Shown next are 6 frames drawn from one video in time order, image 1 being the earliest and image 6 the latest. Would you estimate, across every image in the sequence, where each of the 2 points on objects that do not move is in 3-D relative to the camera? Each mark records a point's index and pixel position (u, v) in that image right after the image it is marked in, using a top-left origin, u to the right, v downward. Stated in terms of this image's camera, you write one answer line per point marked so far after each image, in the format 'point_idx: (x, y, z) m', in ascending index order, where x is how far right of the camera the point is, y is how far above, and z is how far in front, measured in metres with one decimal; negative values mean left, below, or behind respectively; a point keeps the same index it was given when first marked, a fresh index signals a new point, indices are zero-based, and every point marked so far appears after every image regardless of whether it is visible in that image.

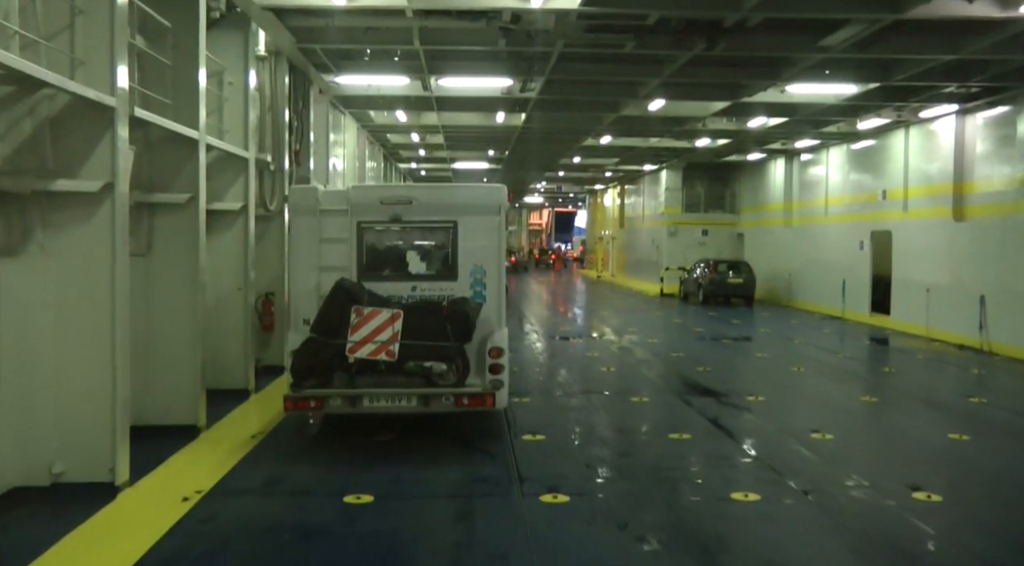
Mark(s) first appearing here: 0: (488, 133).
0: (-0.6, +3.7, +17.9) m
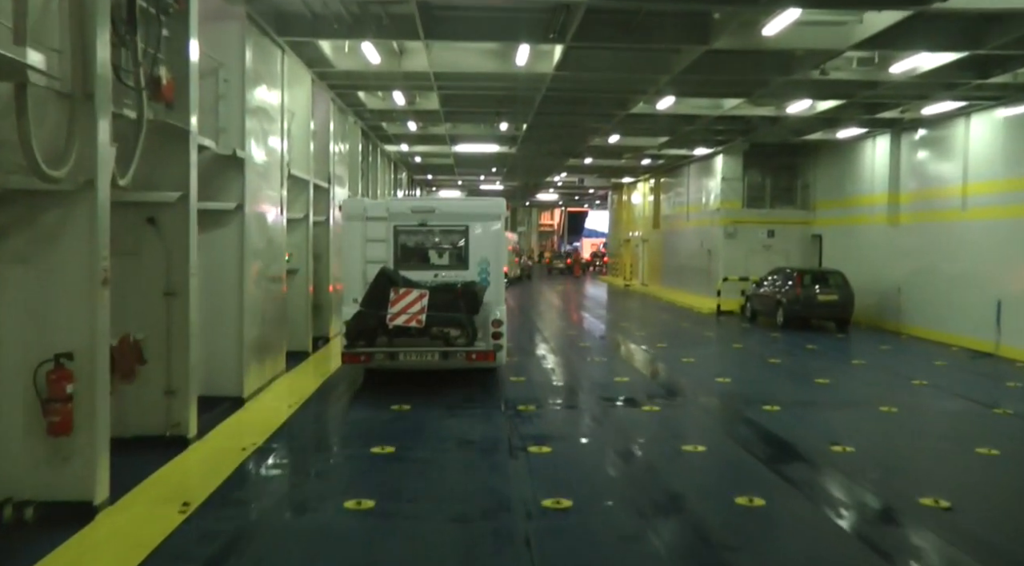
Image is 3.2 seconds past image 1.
0: (-0.2, +3.3, +12.5) m
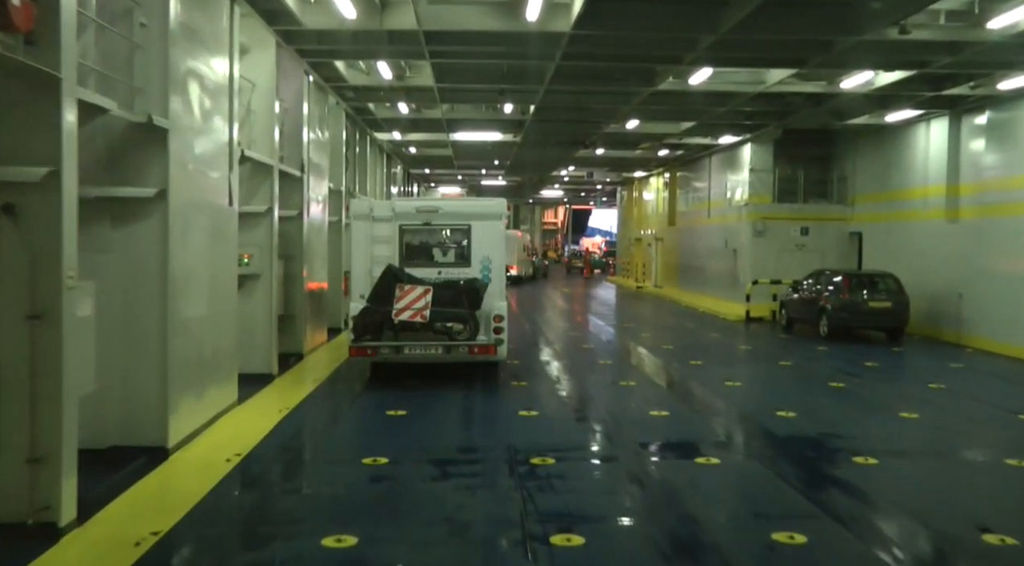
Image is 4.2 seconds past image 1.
0: (-0.1, +3.2, +10.5) m
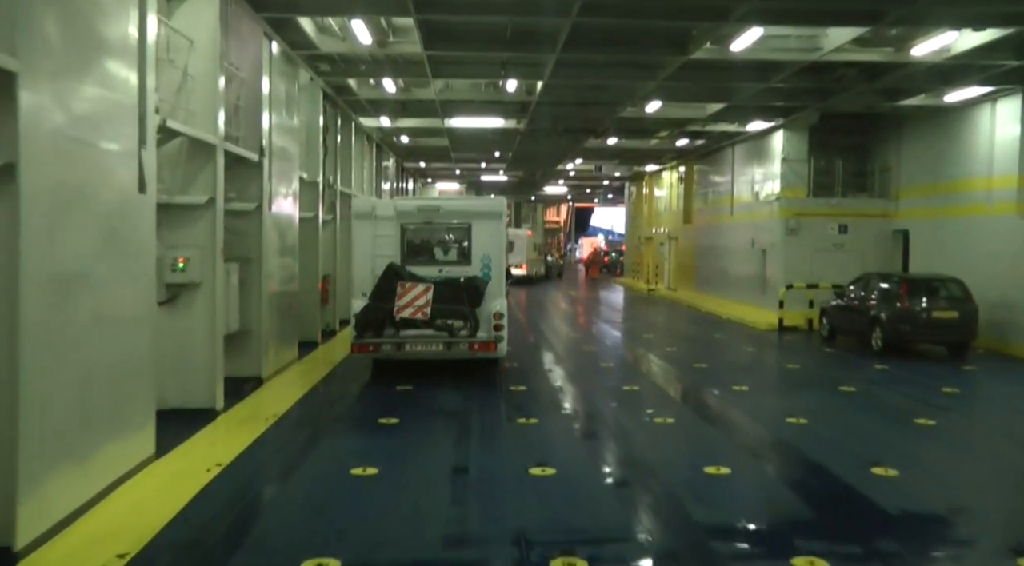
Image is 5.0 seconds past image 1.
0: (0.0, +3.1, +8.5) m
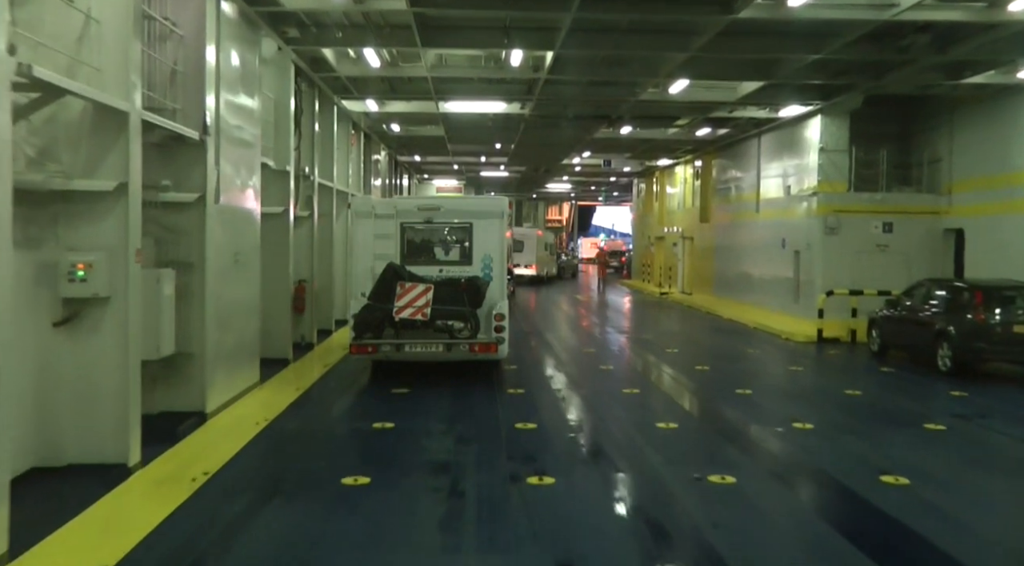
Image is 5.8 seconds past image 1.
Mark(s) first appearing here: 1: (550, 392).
0: (0.0, +3.0, +6.6) m
1: (+0.6, -1.7, +10.7) m
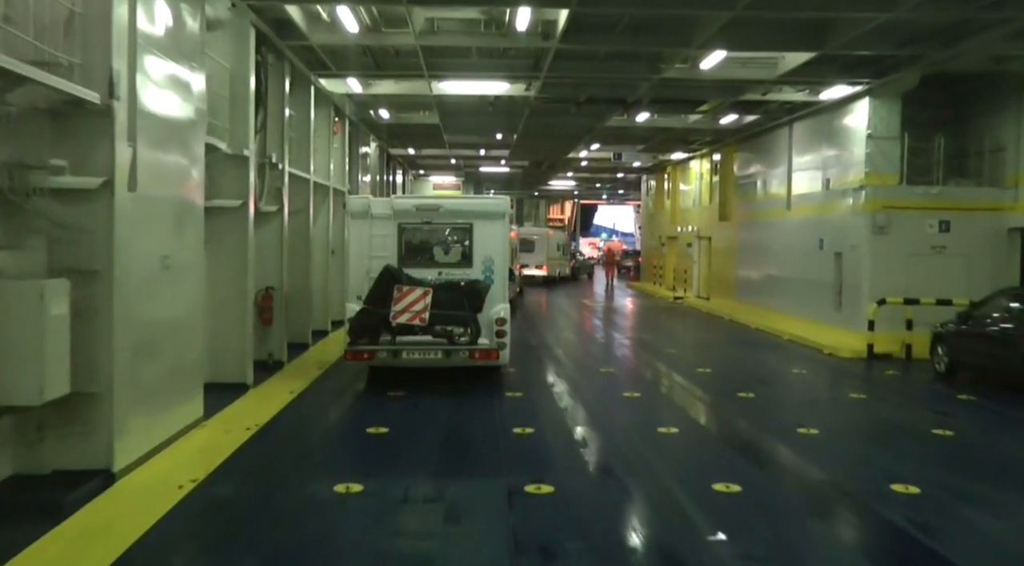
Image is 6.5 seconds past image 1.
0: (+0.1, +2.9, +4.8) m
1: (+0.7, -1.8, +8.9) m
